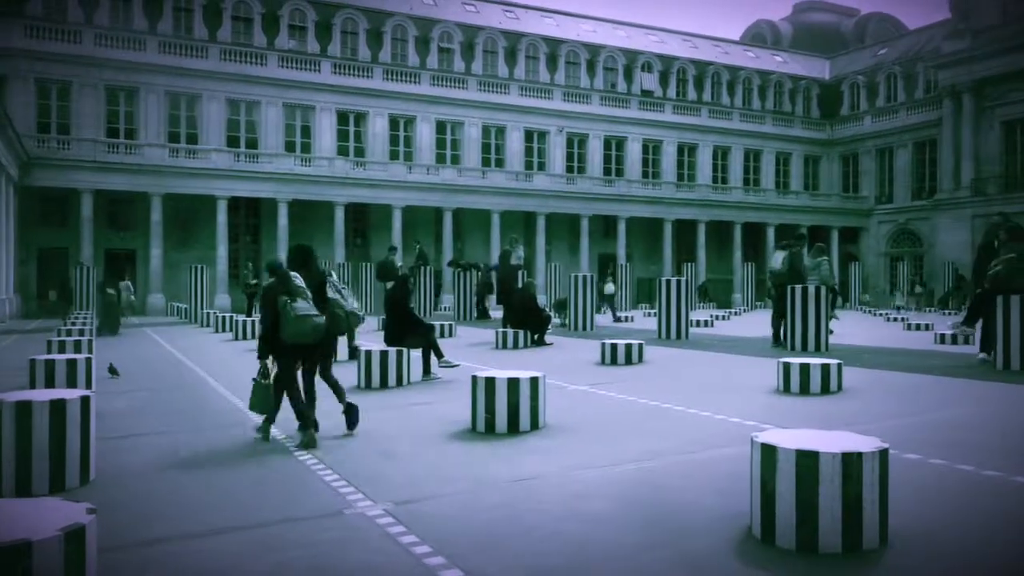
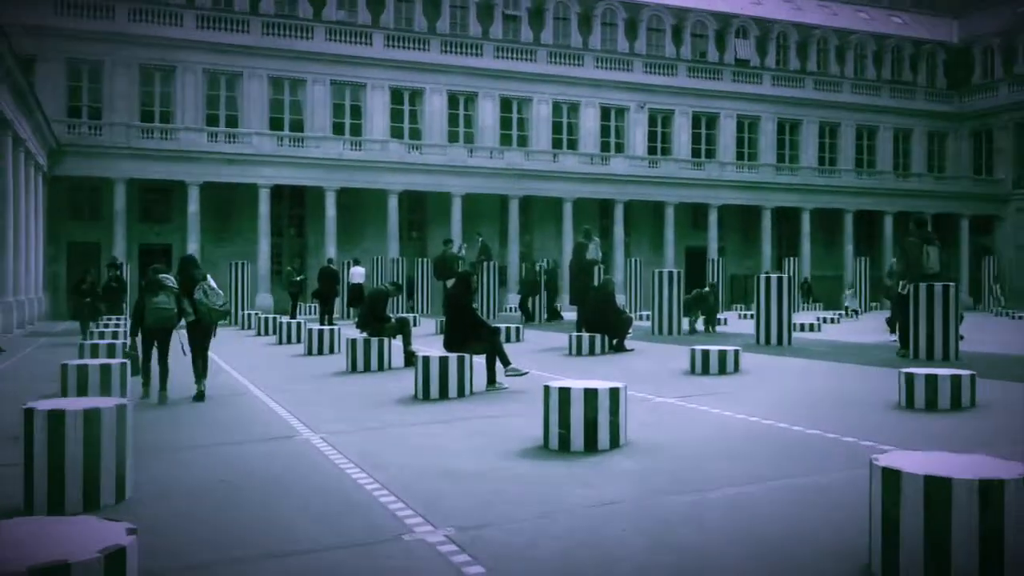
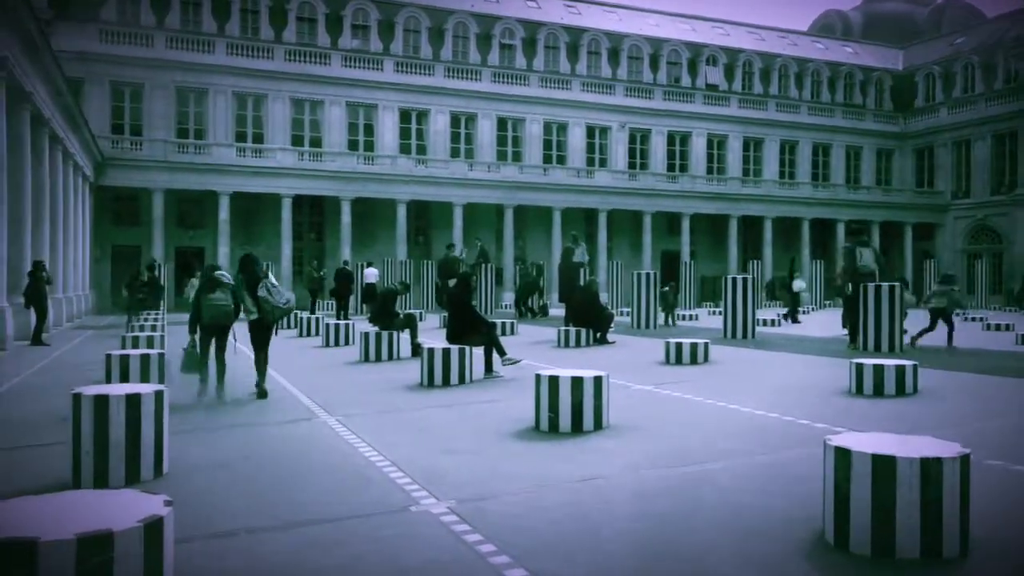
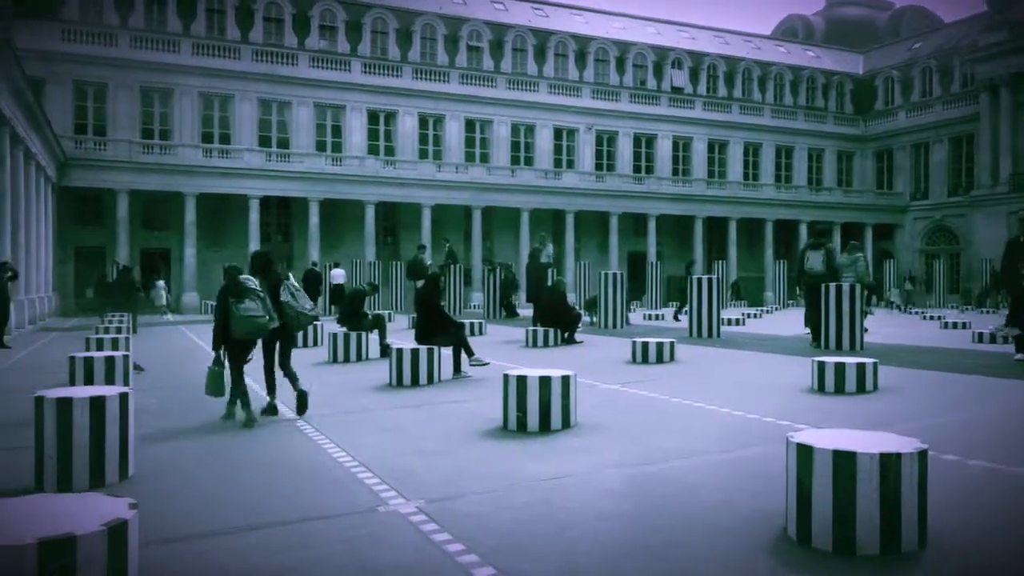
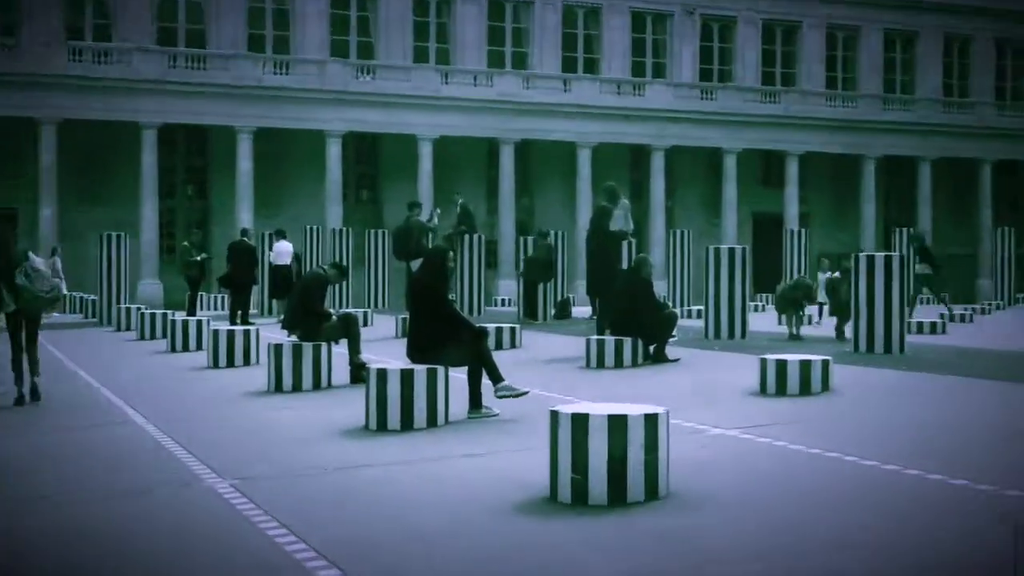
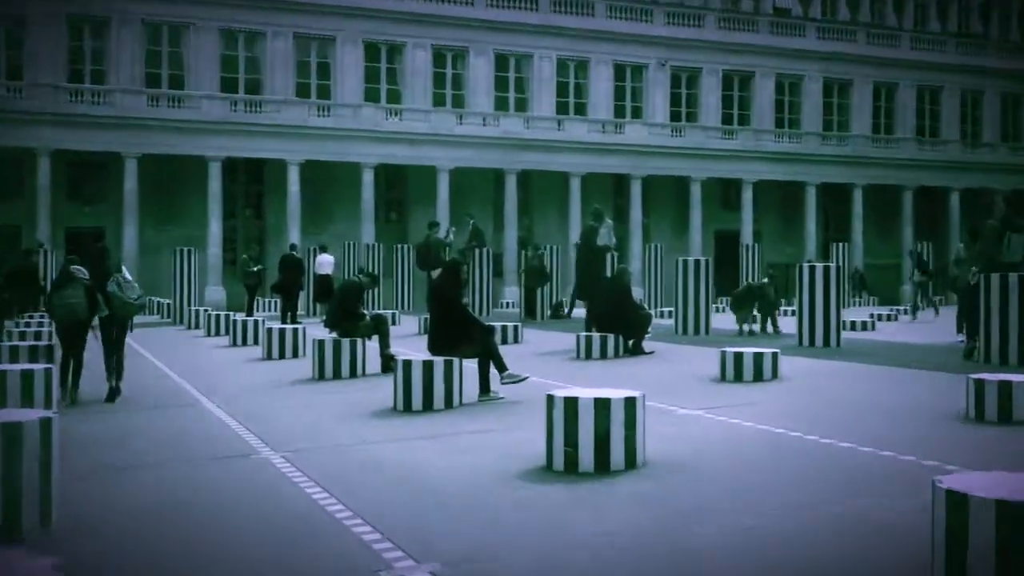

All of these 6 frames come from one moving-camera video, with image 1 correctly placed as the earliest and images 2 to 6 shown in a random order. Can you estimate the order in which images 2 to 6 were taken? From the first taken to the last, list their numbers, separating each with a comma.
4, 3, 2, 6, 5
